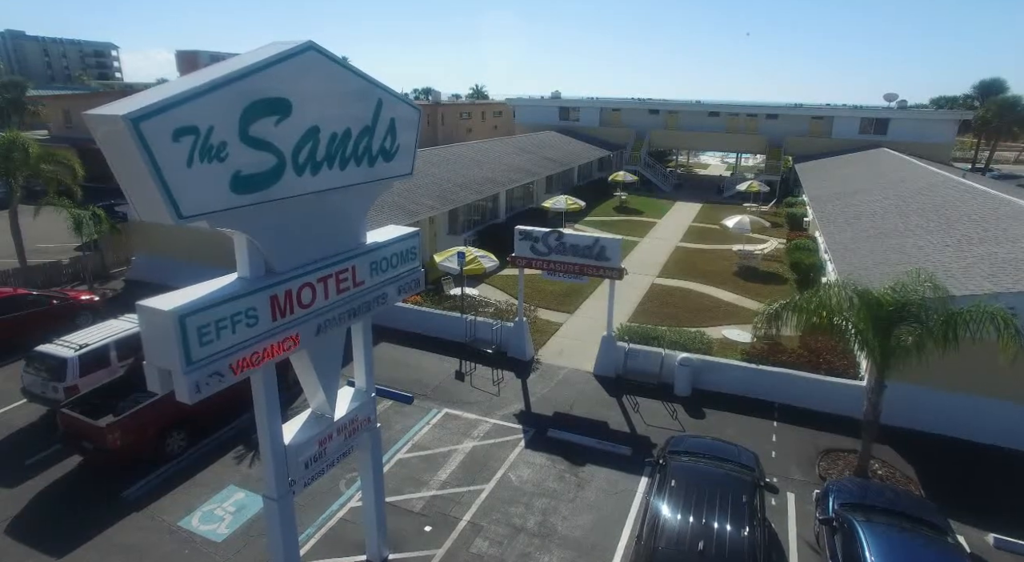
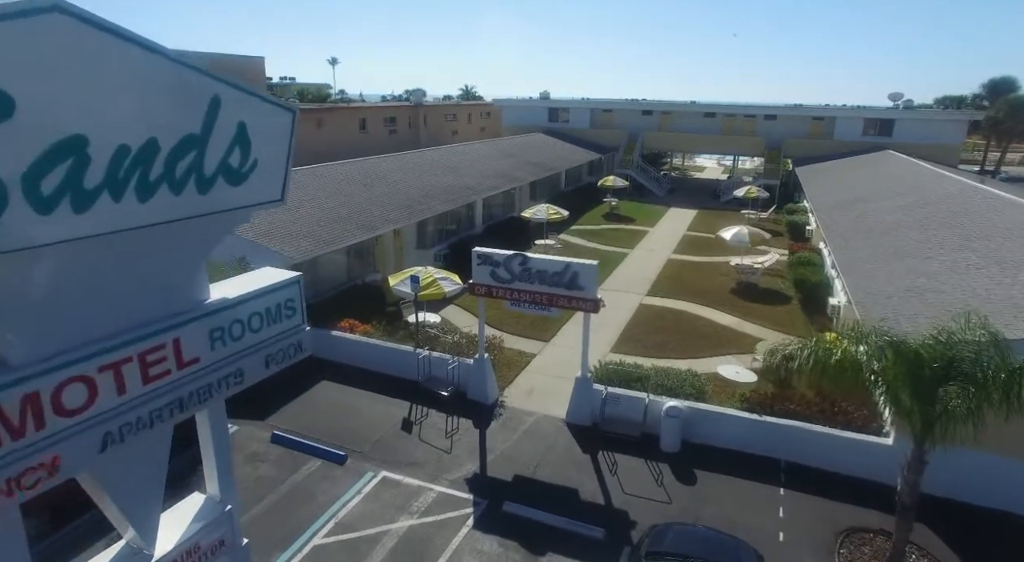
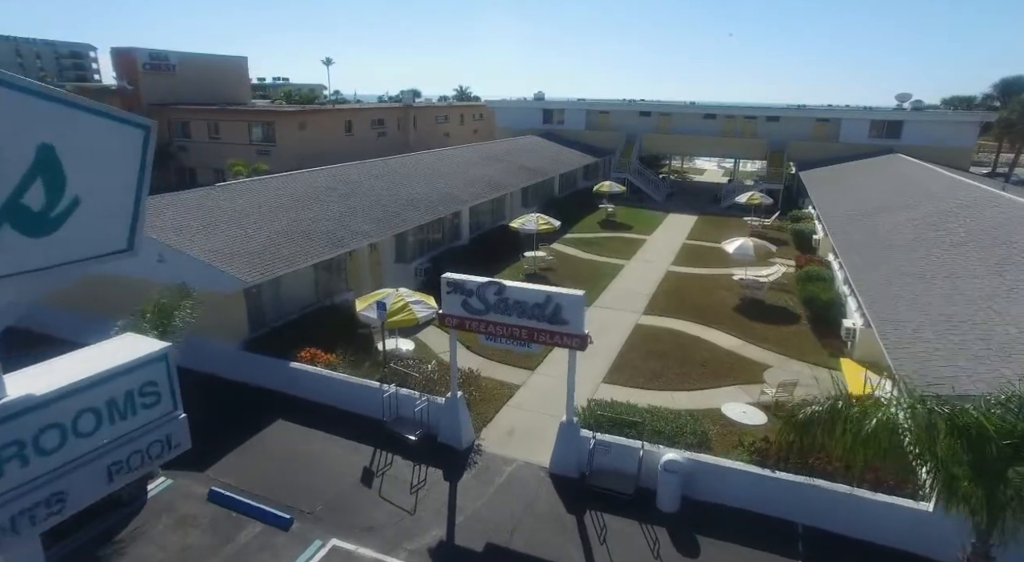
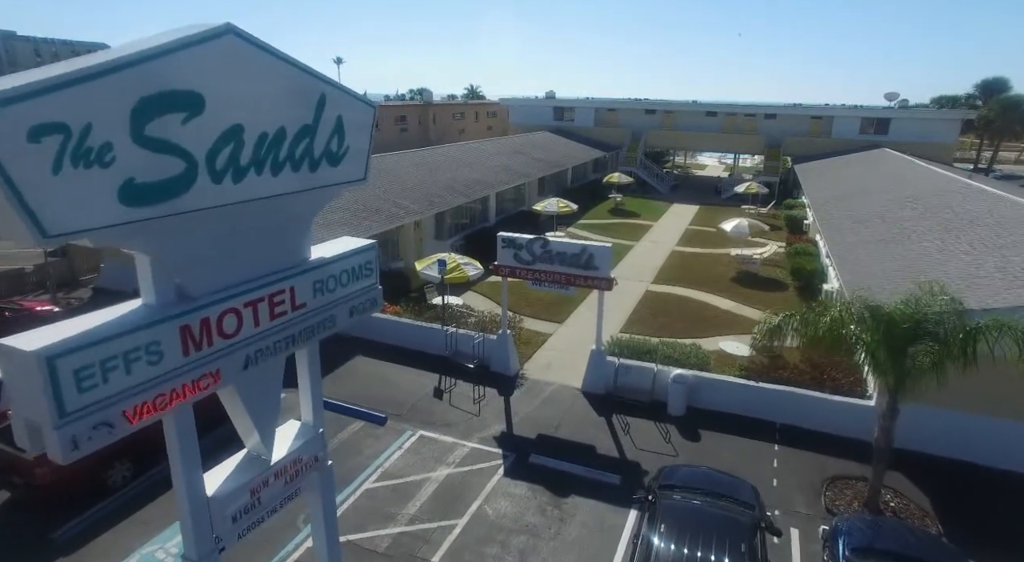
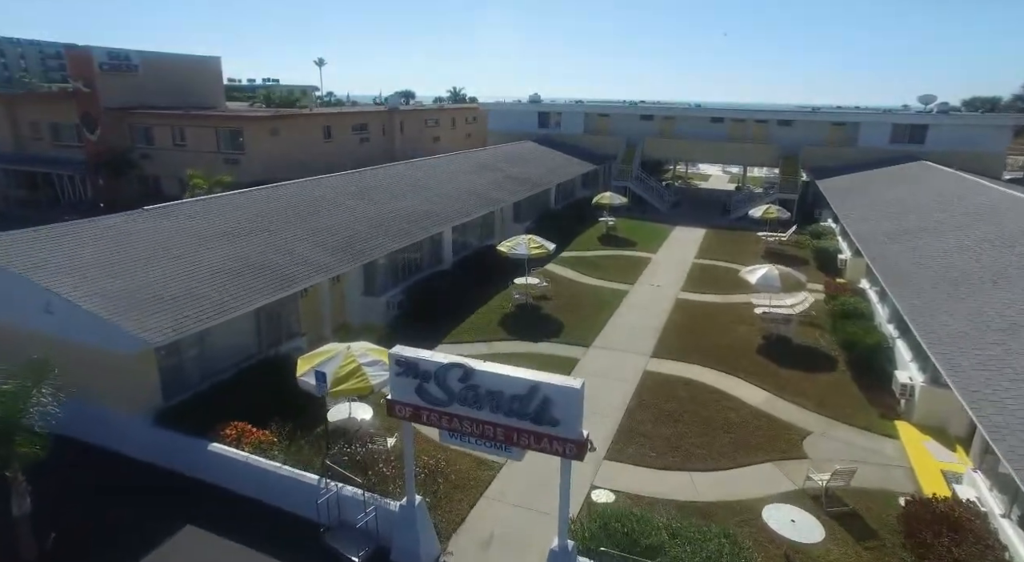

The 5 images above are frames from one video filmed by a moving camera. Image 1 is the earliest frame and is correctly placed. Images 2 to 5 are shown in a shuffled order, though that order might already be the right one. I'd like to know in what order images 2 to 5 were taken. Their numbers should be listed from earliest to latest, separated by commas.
4, 2, 3, 5
